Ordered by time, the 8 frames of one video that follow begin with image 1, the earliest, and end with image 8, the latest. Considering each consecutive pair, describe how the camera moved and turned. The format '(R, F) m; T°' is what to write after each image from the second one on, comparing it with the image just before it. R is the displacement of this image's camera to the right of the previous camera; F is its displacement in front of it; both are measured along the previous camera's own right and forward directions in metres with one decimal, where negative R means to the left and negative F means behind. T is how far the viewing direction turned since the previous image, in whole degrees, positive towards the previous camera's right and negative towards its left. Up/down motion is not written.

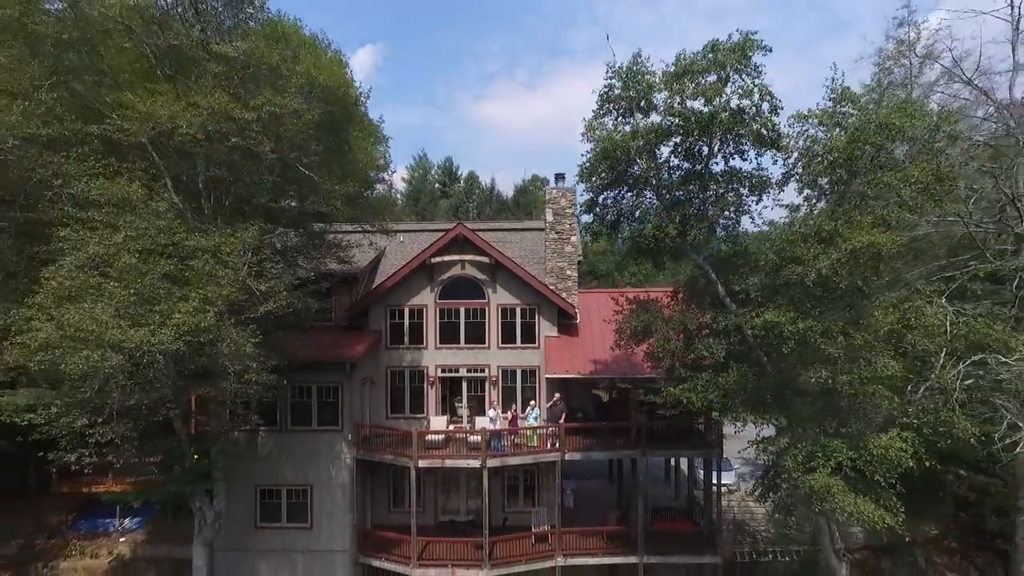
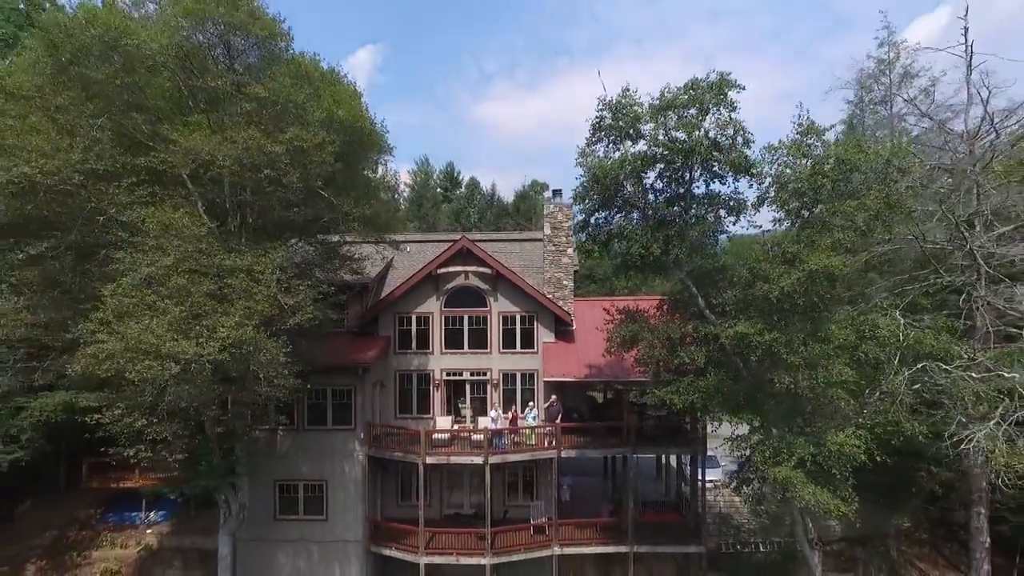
(0.0, -1.7) m; 0°
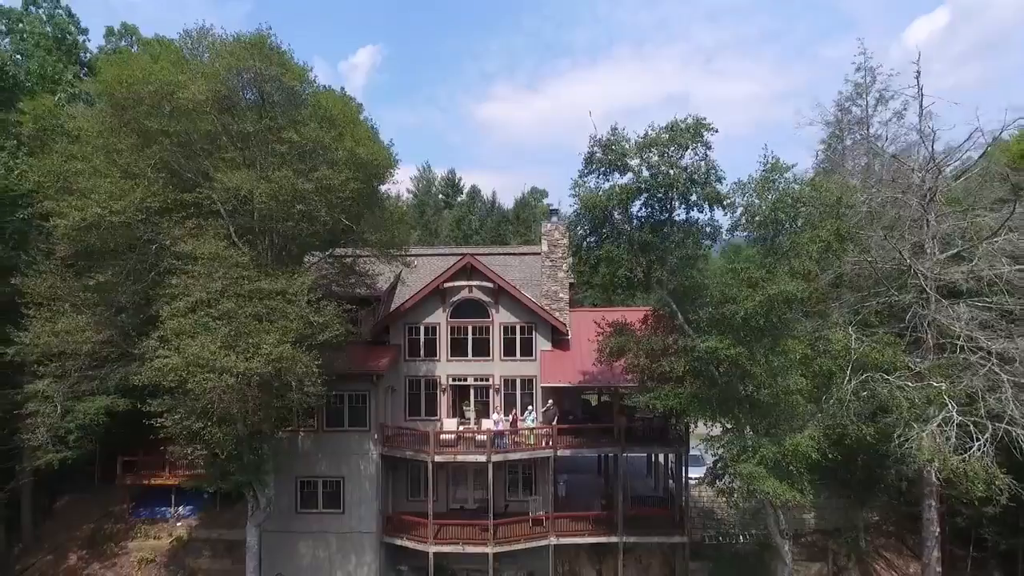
(0.0, -2.3) m; 0°
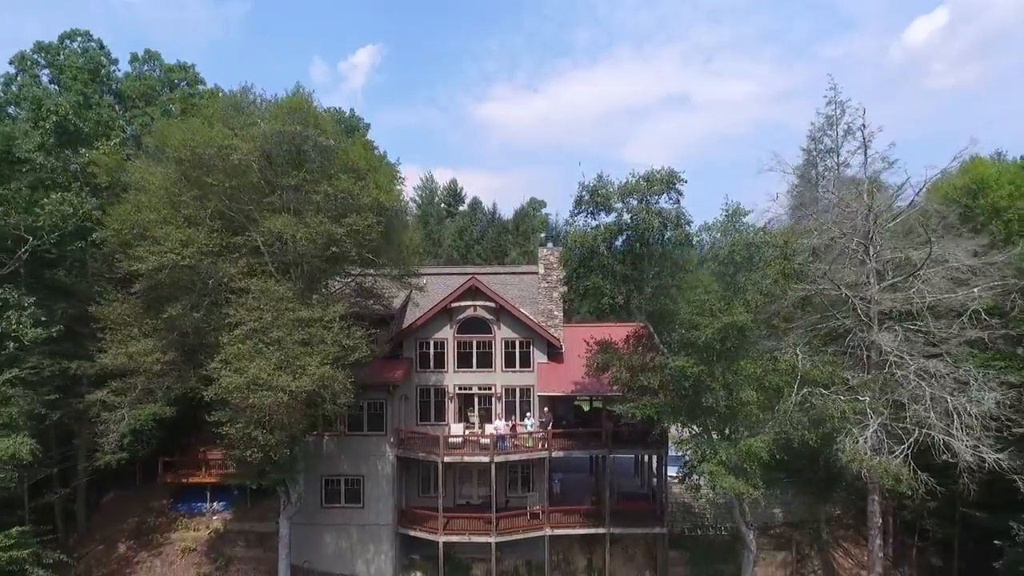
(0.0, -3.4) m; 0°
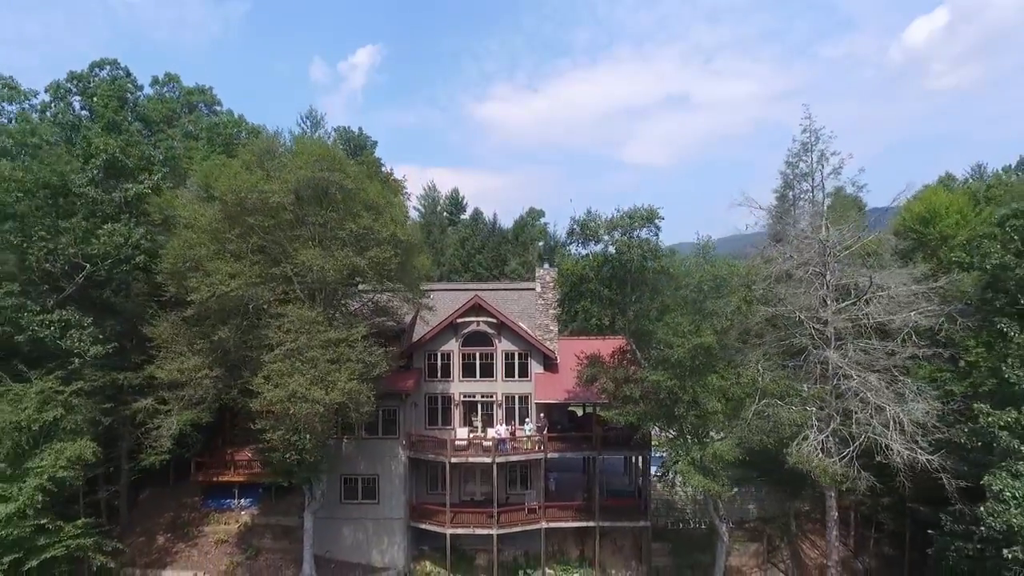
(0.0, -3.4) m; 0°
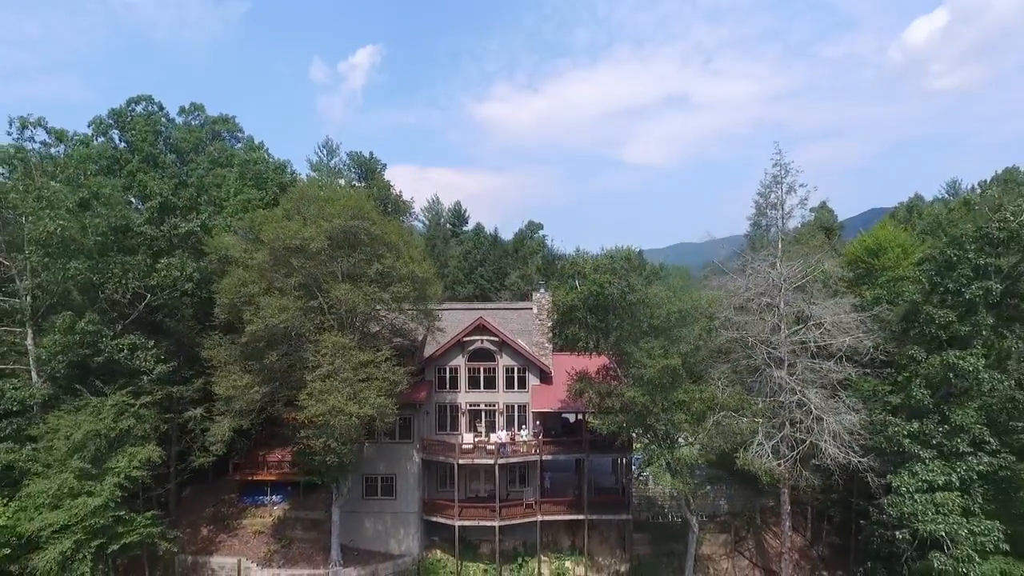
(0.0, -4.8) m; 0°
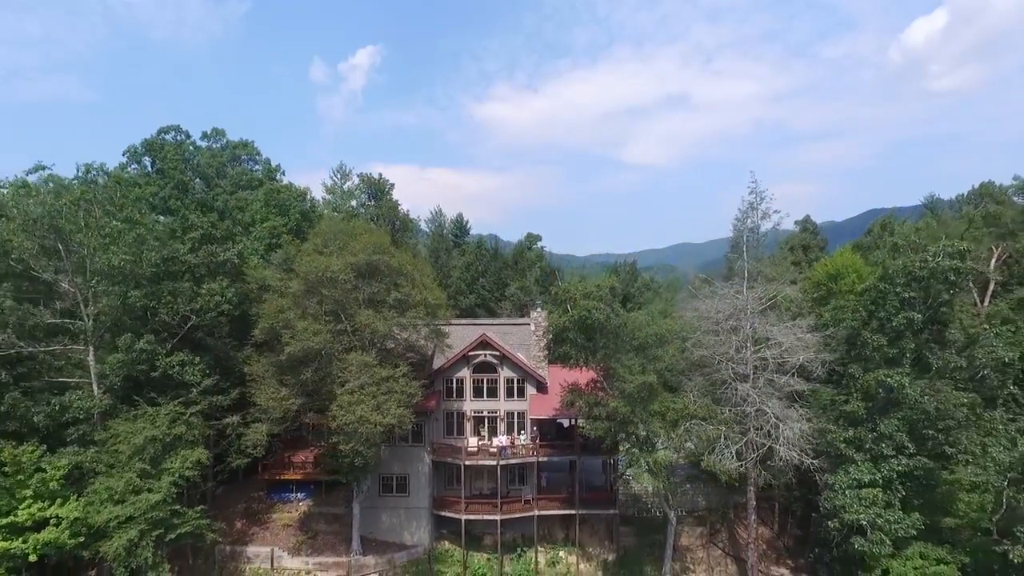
(0.0, -4.8) m; 0°
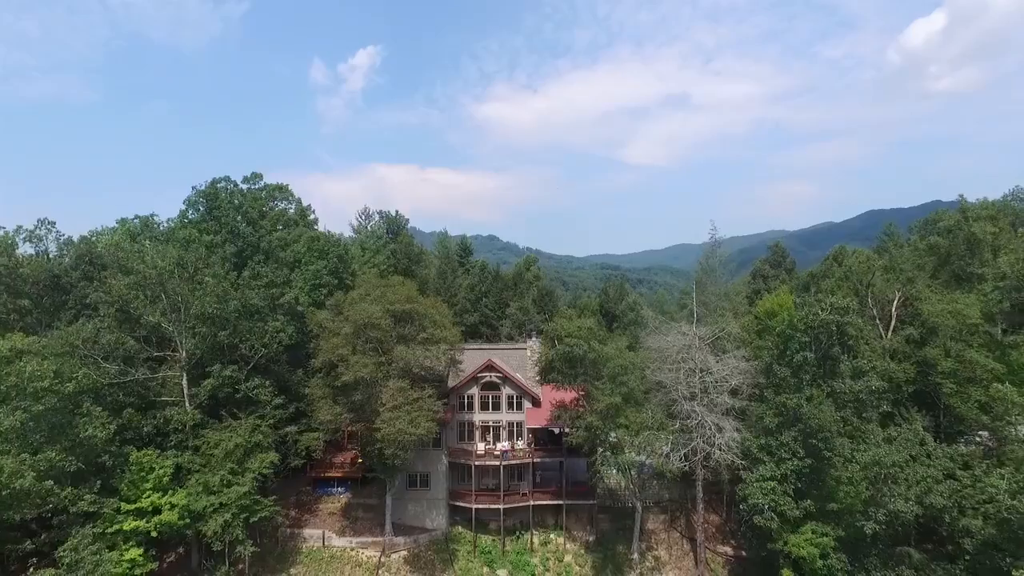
(0.0, -10.6) m; 0°
